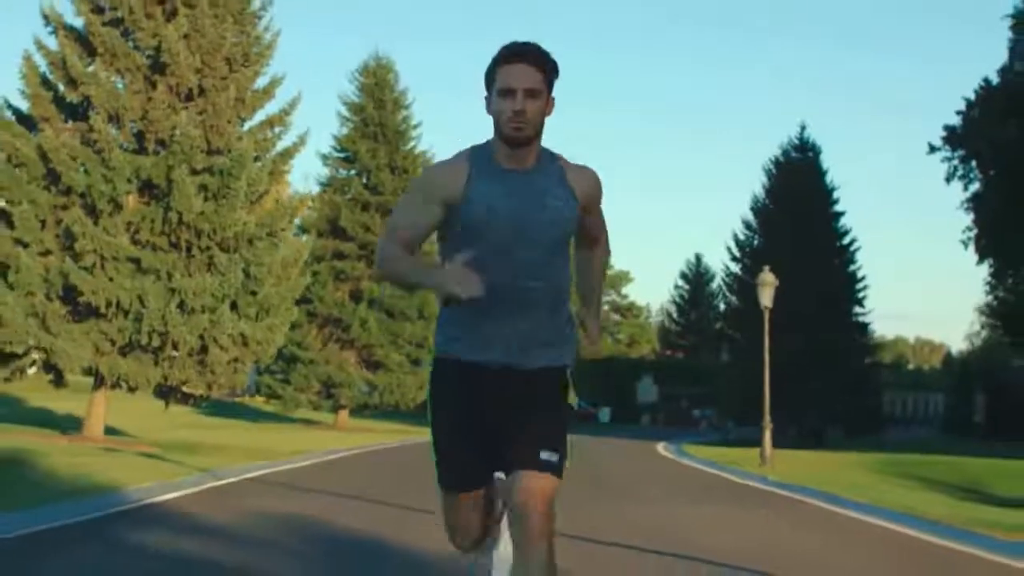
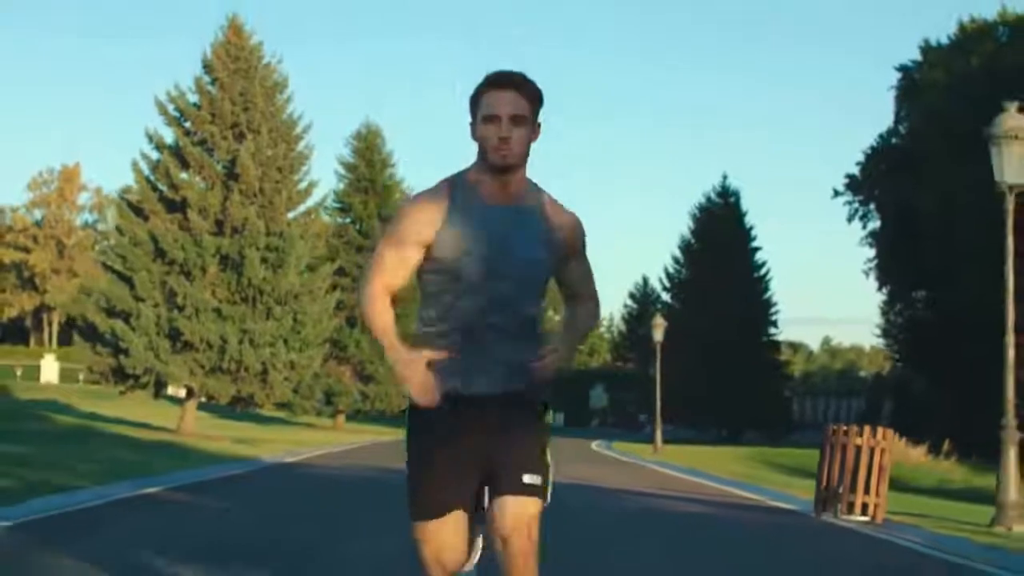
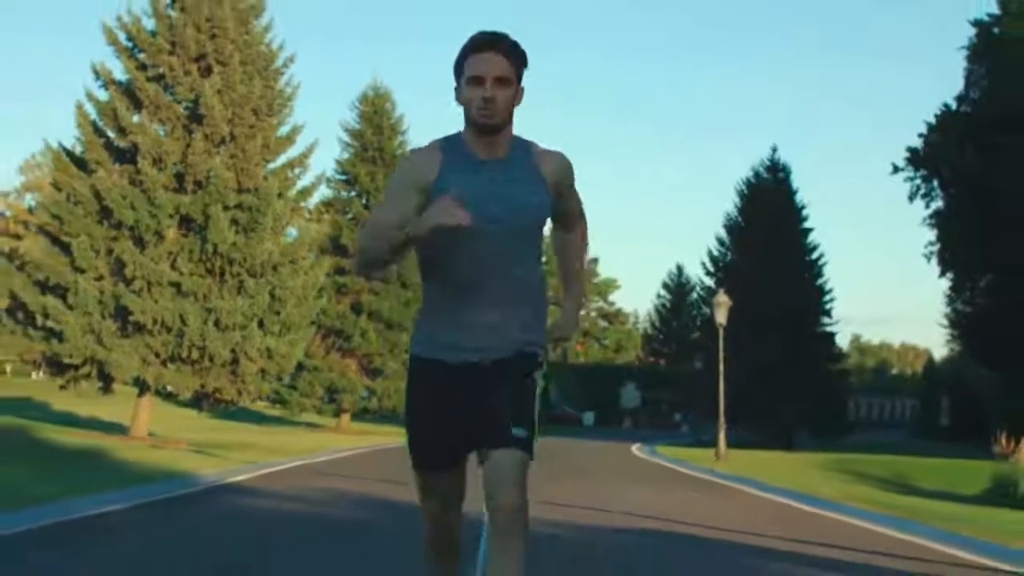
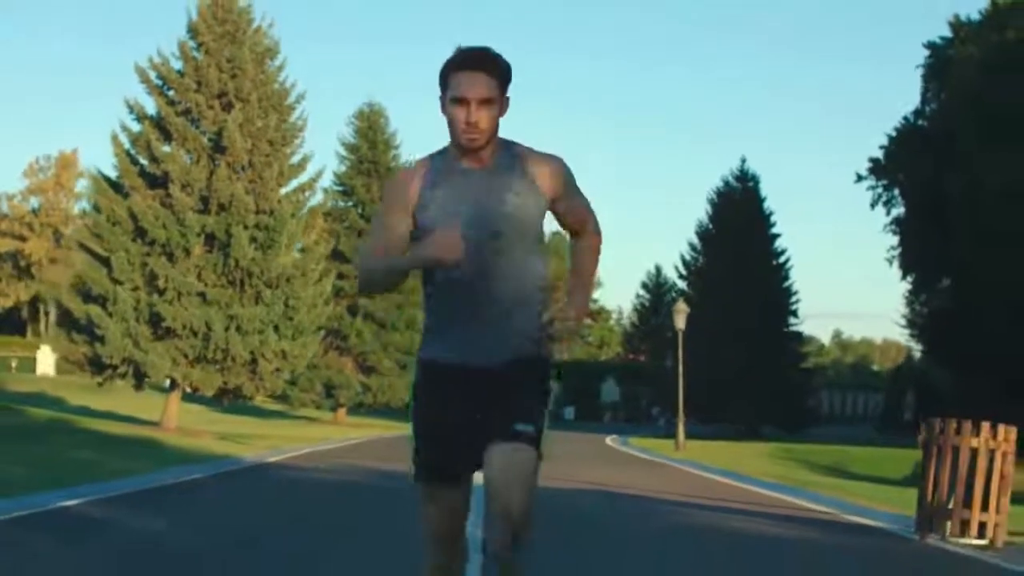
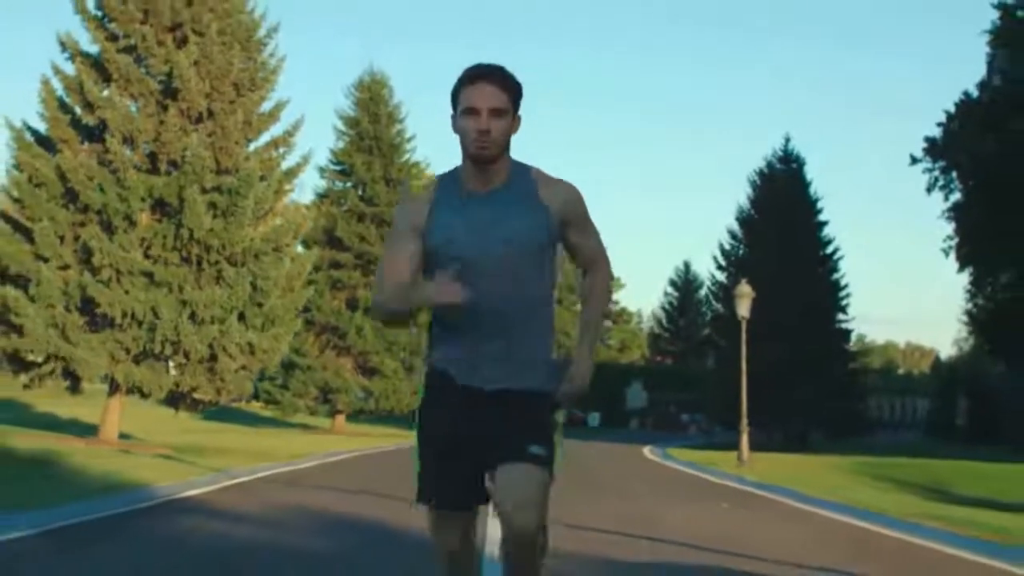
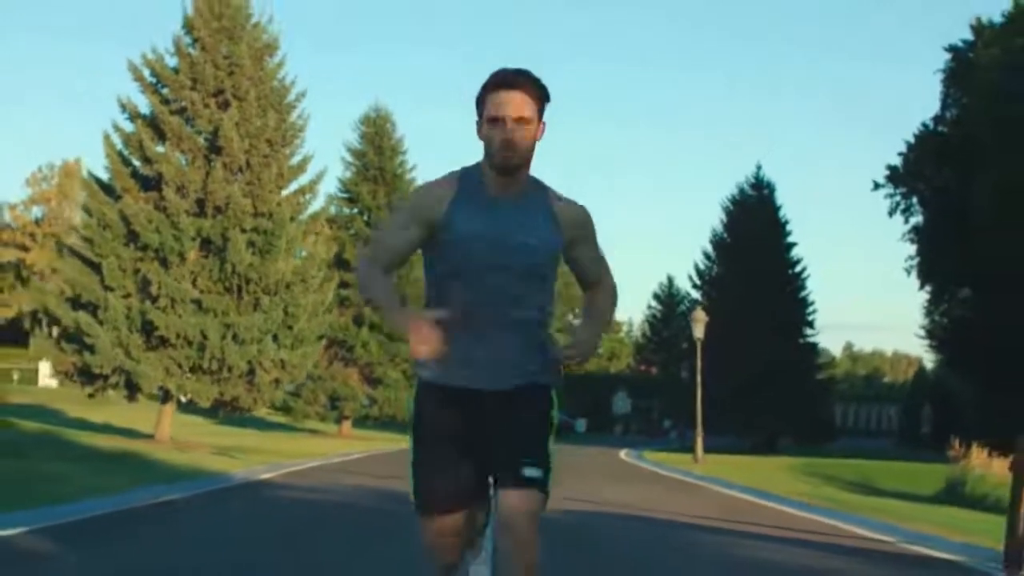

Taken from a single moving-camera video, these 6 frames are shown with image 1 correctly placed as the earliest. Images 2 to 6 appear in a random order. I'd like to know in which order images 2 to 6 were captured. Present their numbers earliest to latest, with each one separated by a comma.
5, 3, 6, 4, 2
